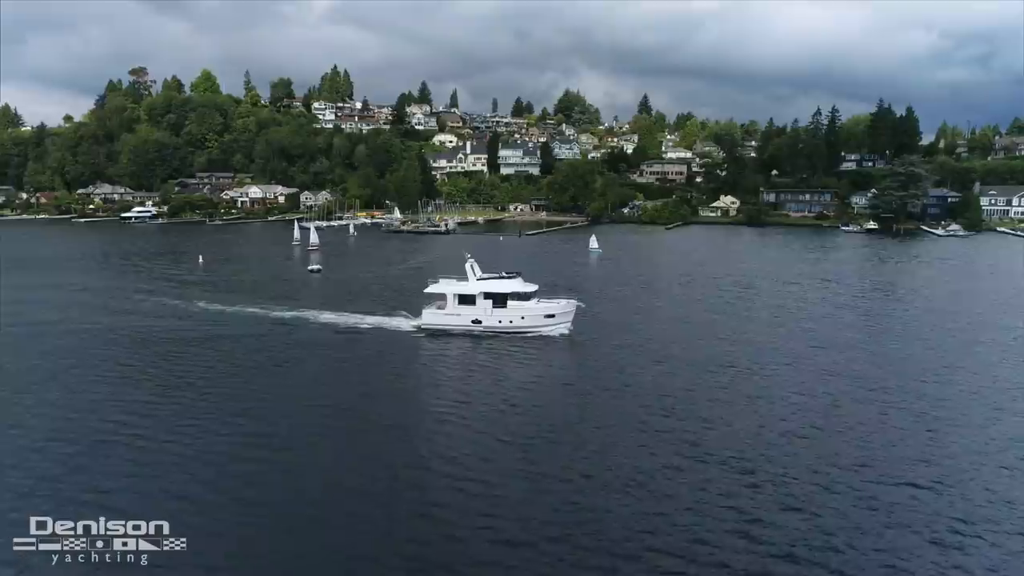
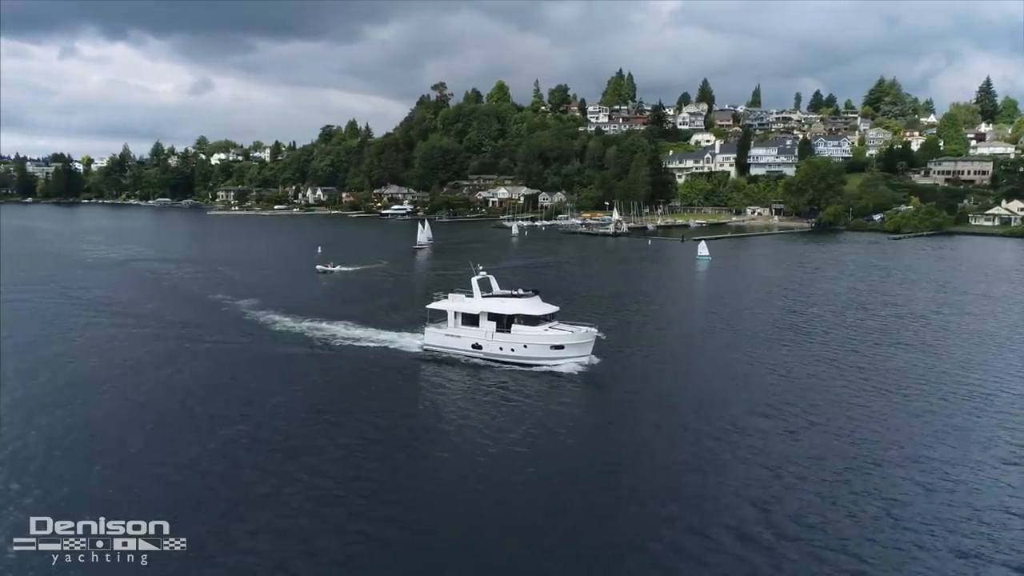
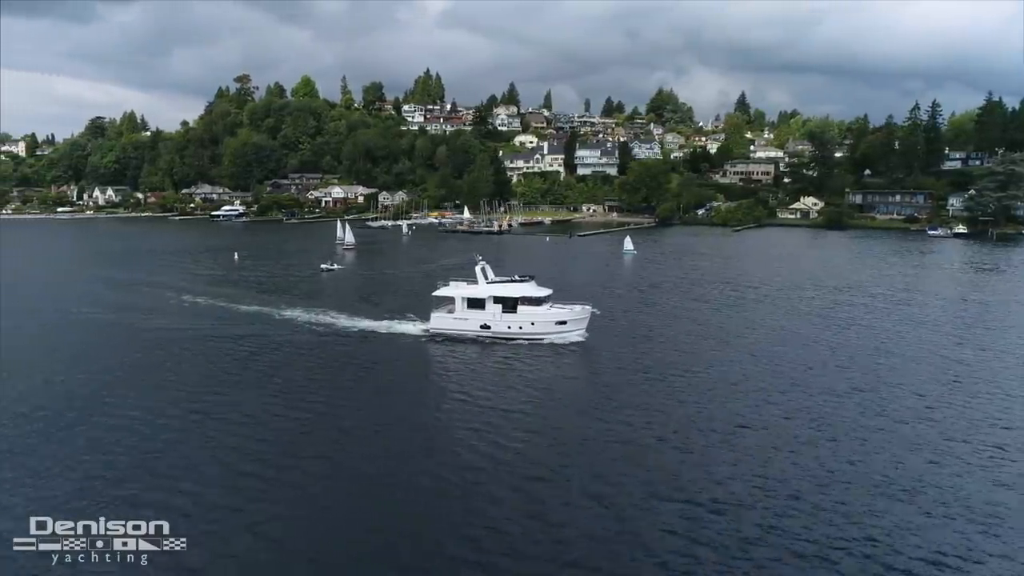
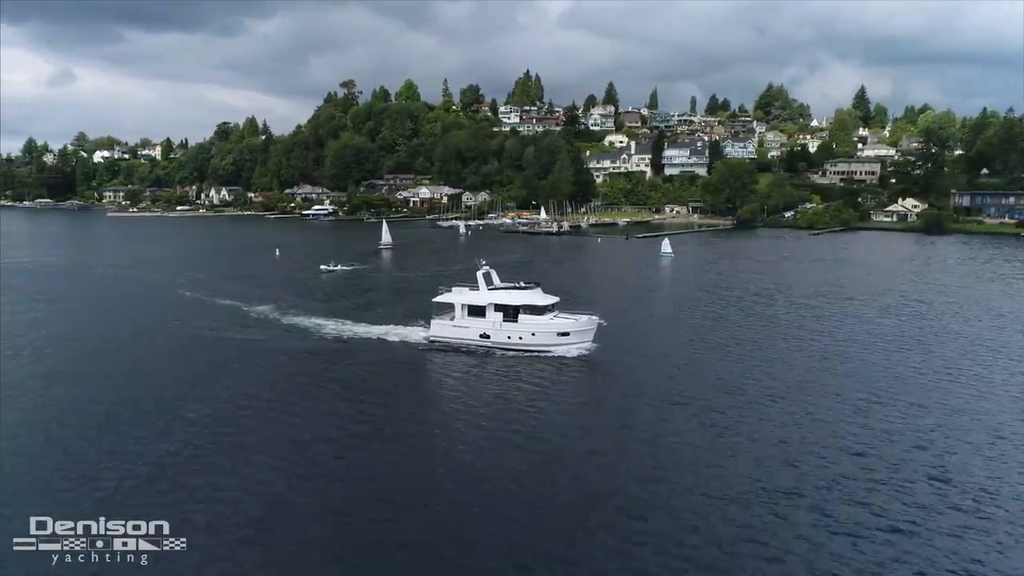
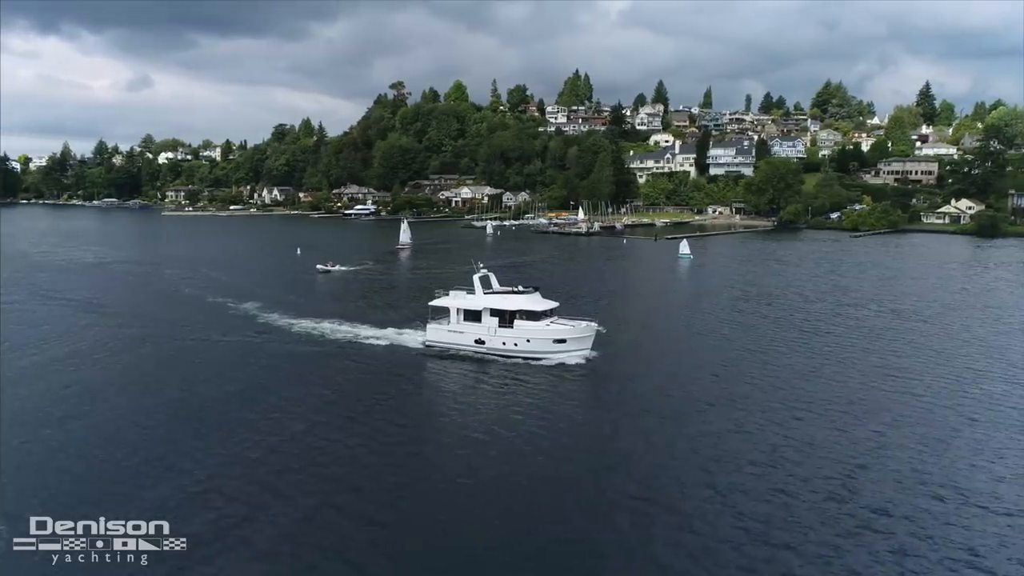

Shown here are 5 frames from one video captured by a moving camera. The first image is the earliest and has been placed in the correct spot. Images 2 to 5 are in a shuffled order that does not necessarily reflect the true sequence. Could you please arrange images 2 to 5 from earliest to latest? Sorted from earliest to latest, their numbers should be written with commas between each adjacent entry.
3, 4, 5, 2
